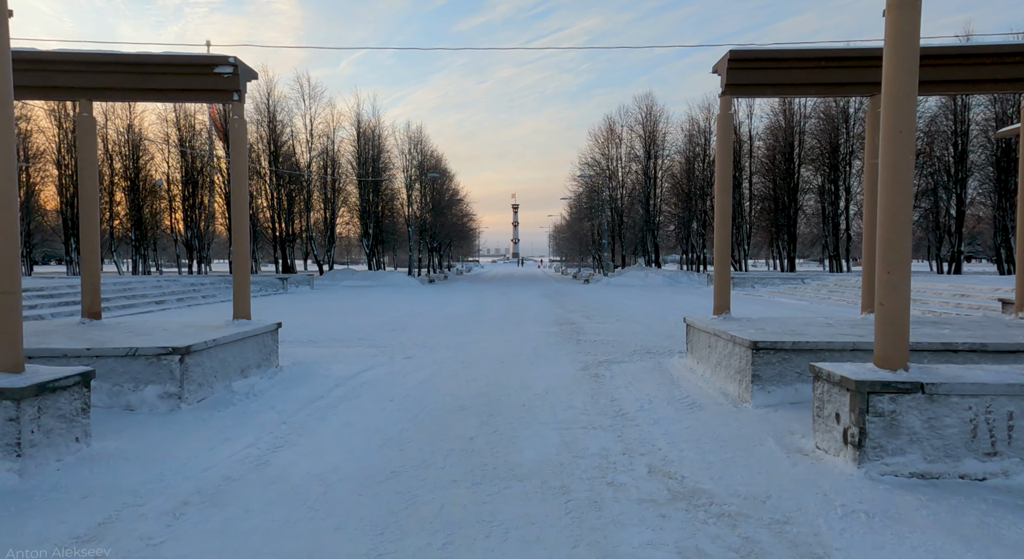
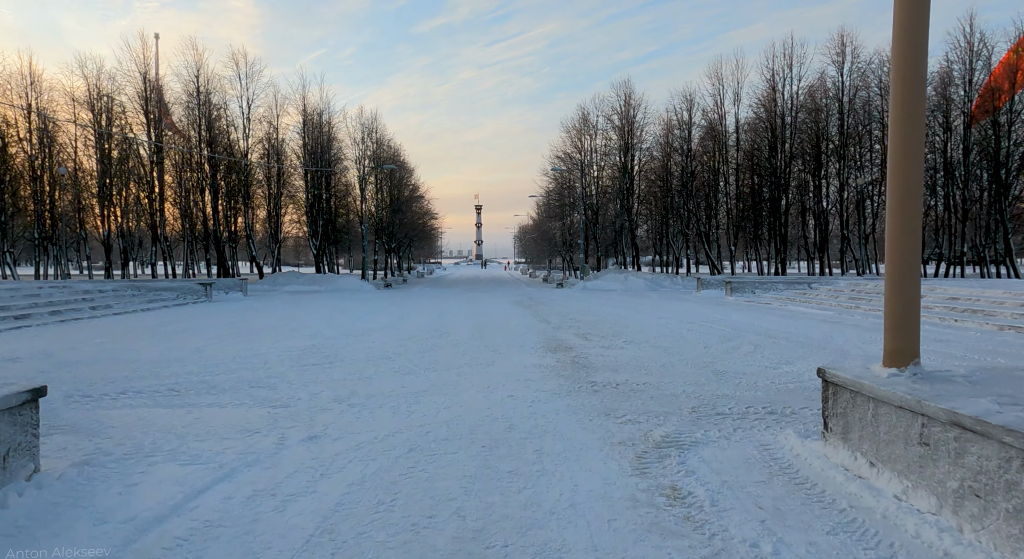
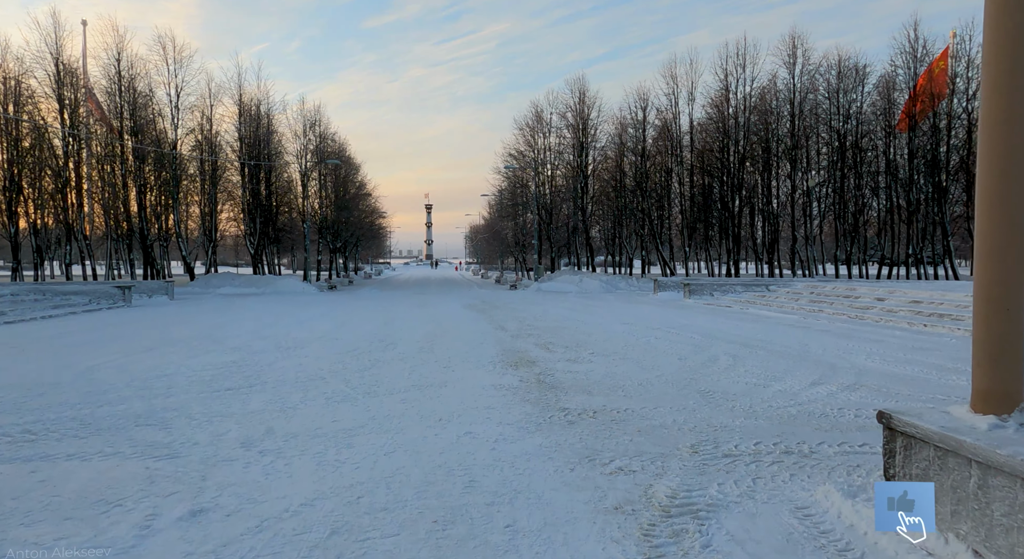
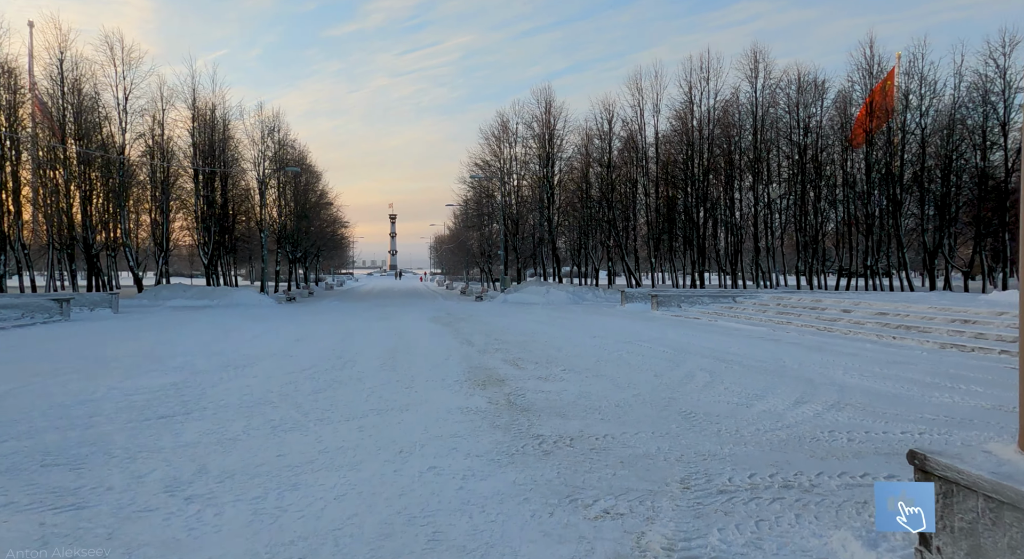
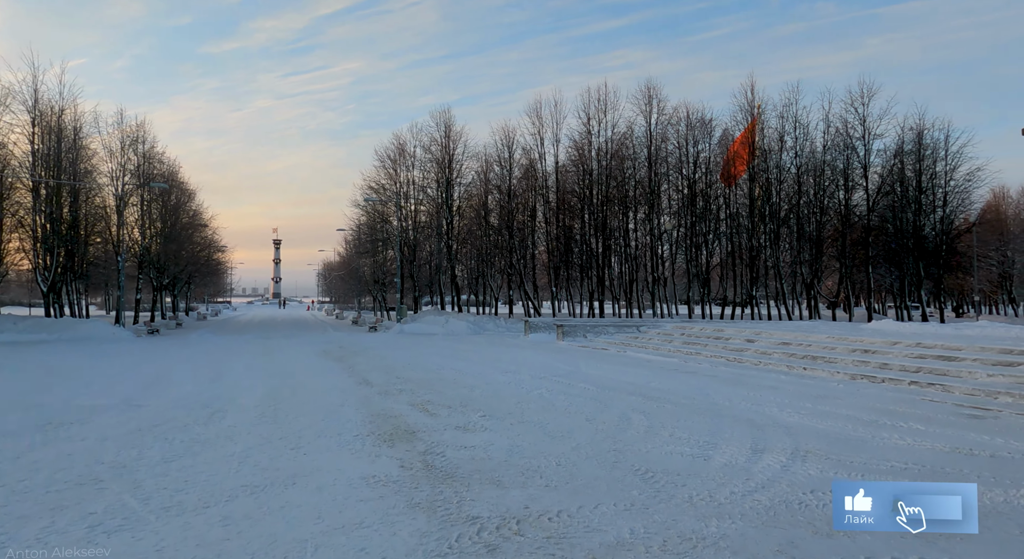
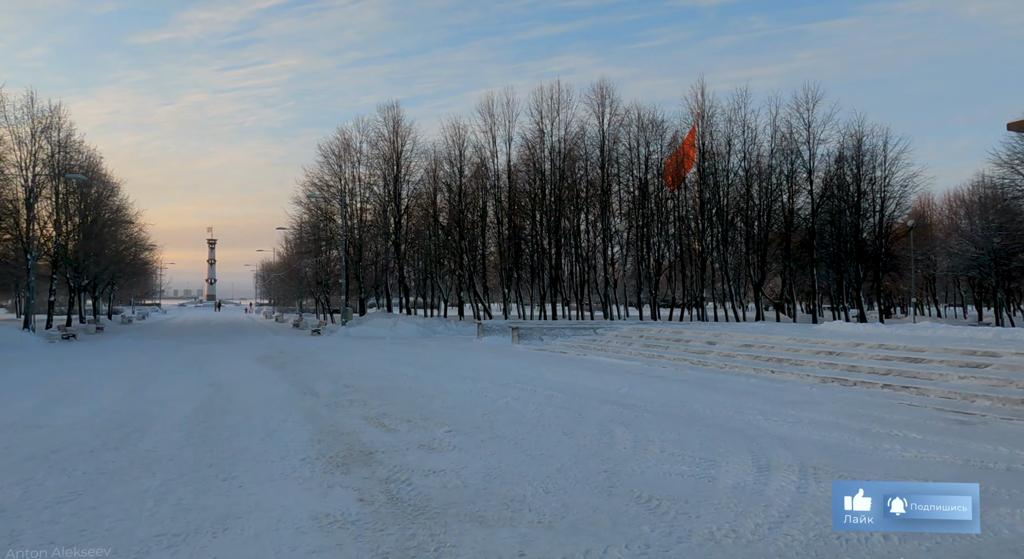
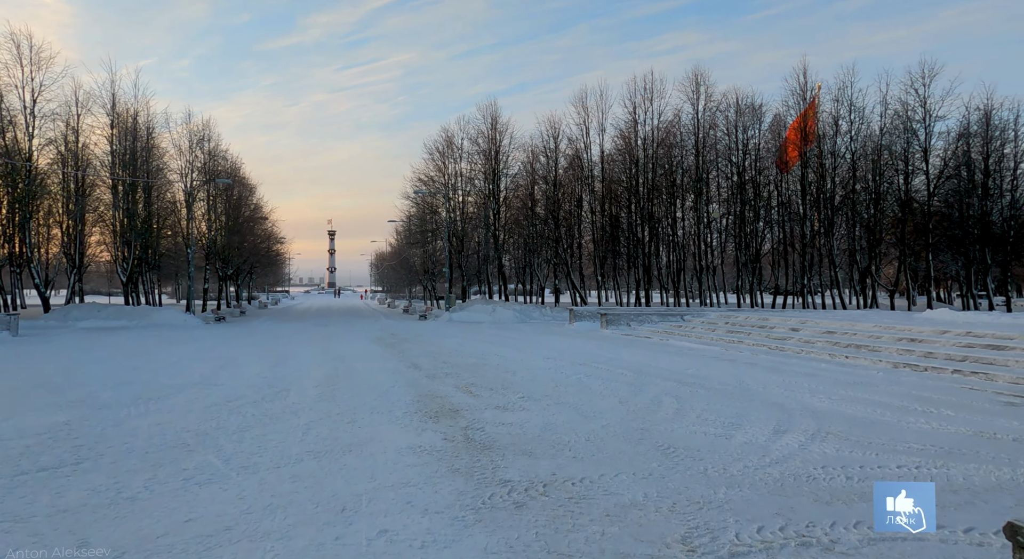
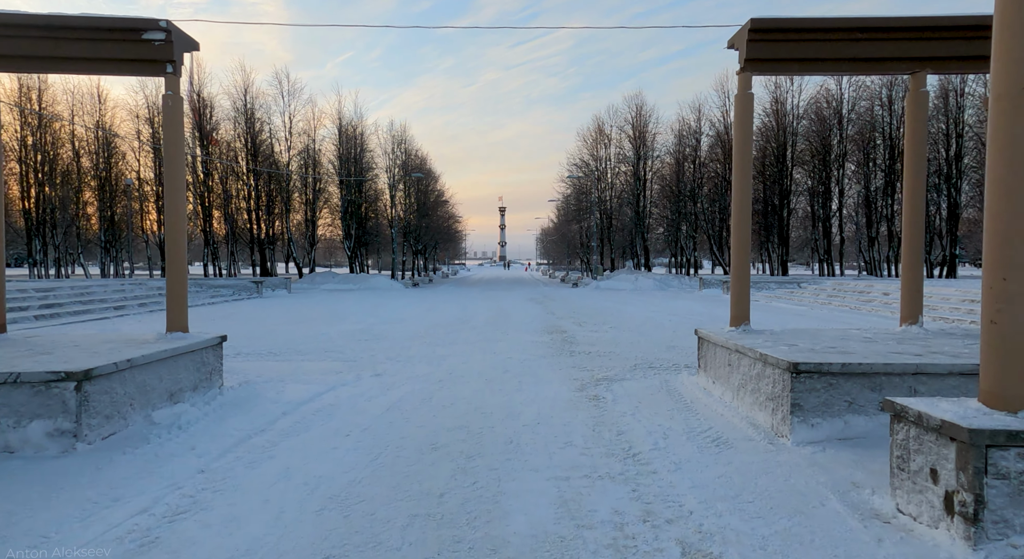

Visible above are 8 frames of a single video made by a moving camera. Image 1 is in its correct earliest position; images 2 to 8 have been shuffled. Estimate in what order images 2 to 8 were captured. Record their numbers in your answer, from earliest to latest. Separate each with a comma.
8, 2, 3, 4, 7, 5, 6
